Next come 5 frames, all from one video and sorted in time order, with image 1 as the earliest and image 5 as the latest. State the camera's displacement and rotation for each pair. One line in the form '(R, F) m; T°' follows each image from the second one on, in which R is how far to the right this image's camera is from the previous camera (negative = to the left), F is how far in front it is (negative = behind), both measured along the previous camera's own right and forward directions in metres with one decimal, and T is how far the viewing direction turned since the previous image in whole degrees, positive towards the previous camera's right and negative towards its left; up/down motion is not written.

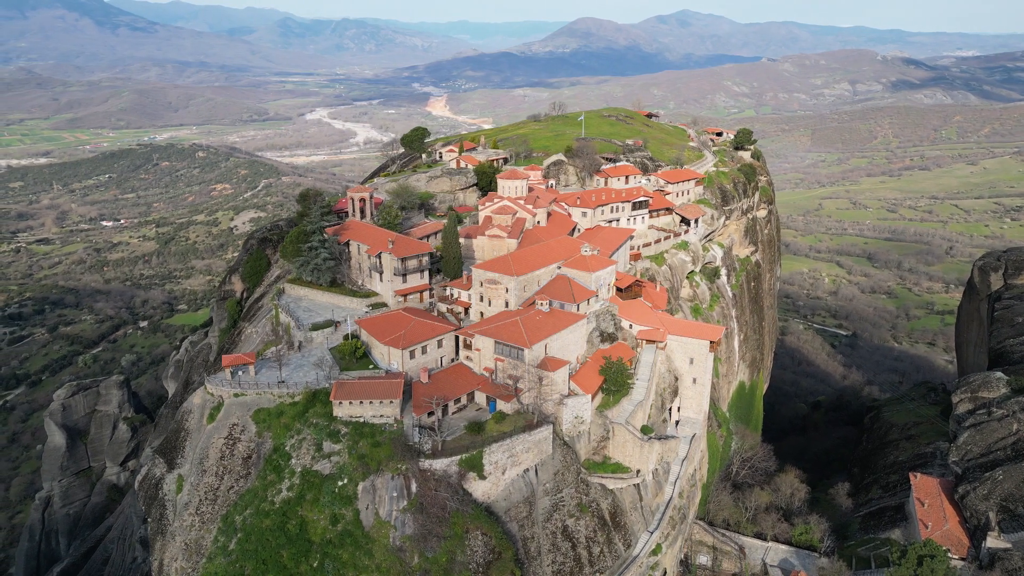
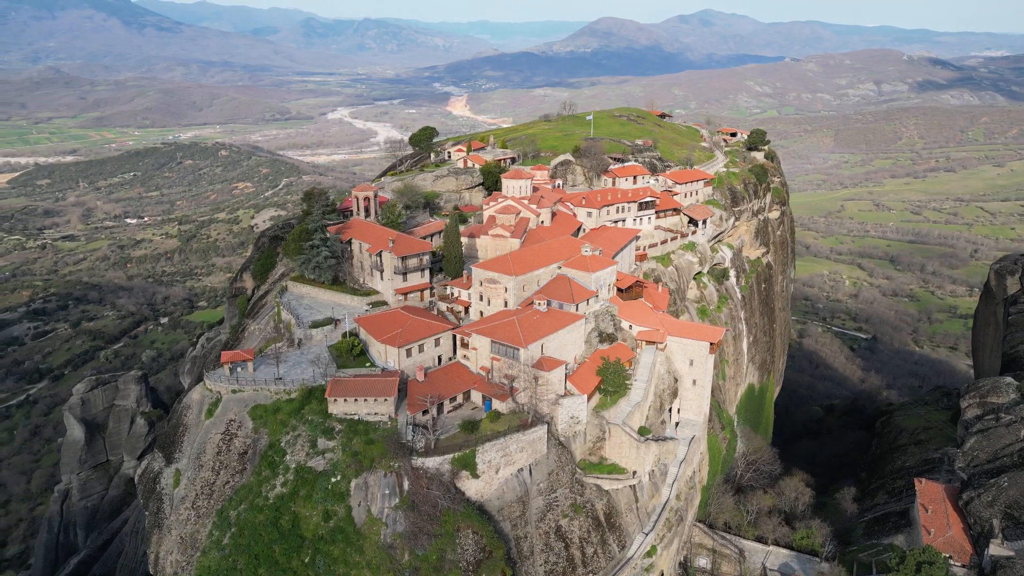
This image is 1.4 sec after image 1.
(+0.7, 0.0) m; -1°
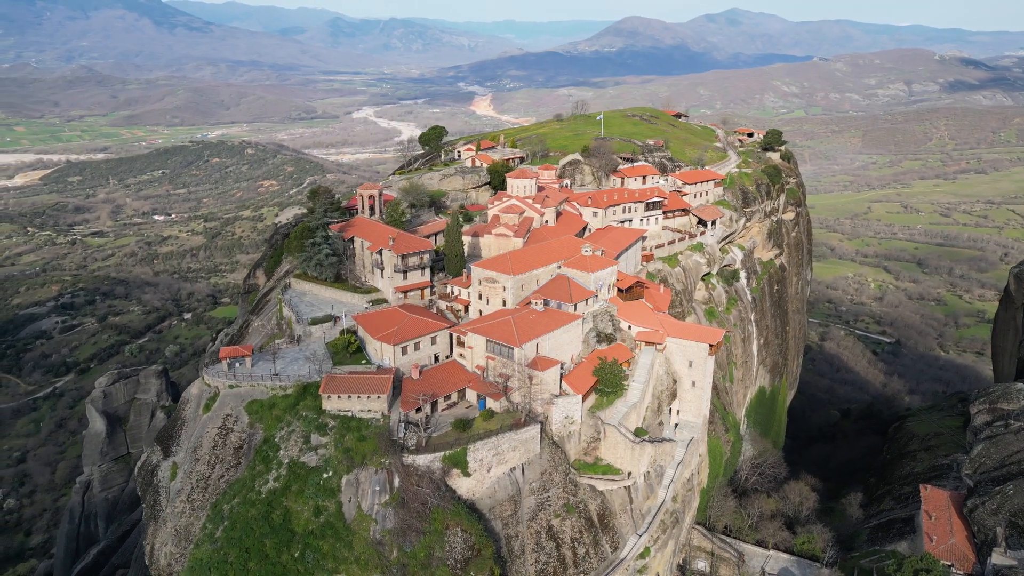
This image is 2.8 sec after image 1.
(+0.9, 0.0) m; -1°
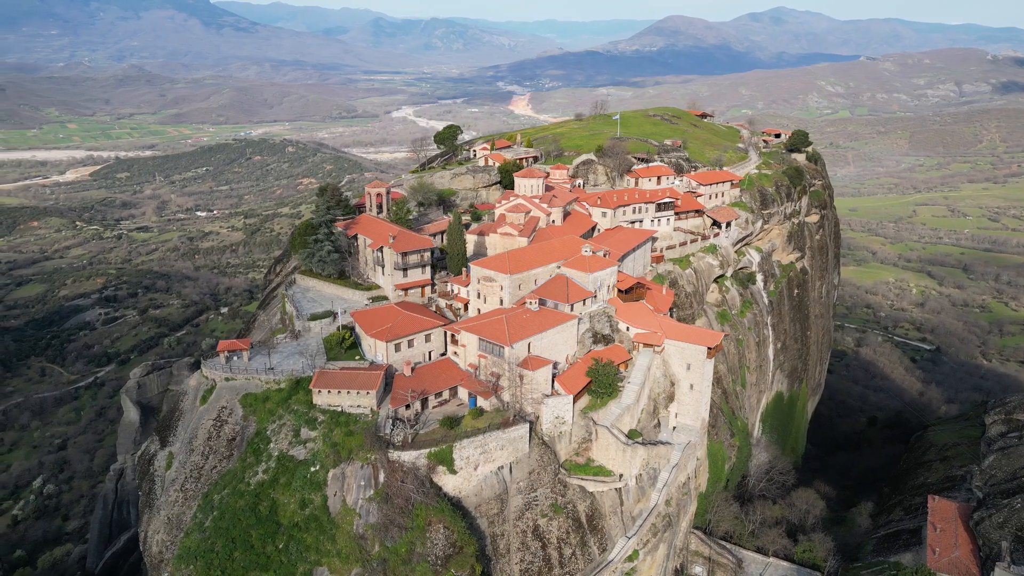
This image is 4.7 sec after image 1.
(+1.4, 0.0) m; -2°
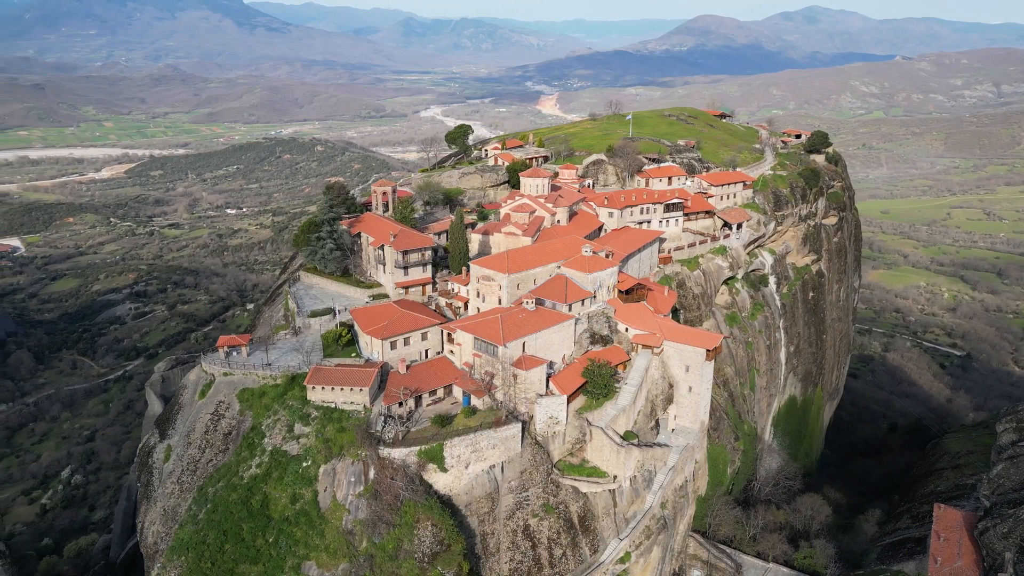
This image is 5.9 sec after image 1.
(+1.0, 0.0) m; -2°
